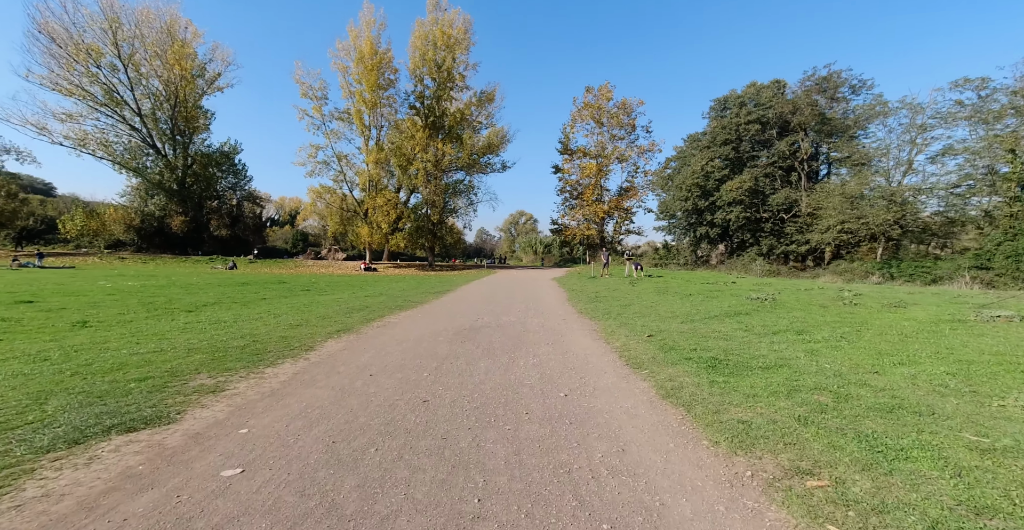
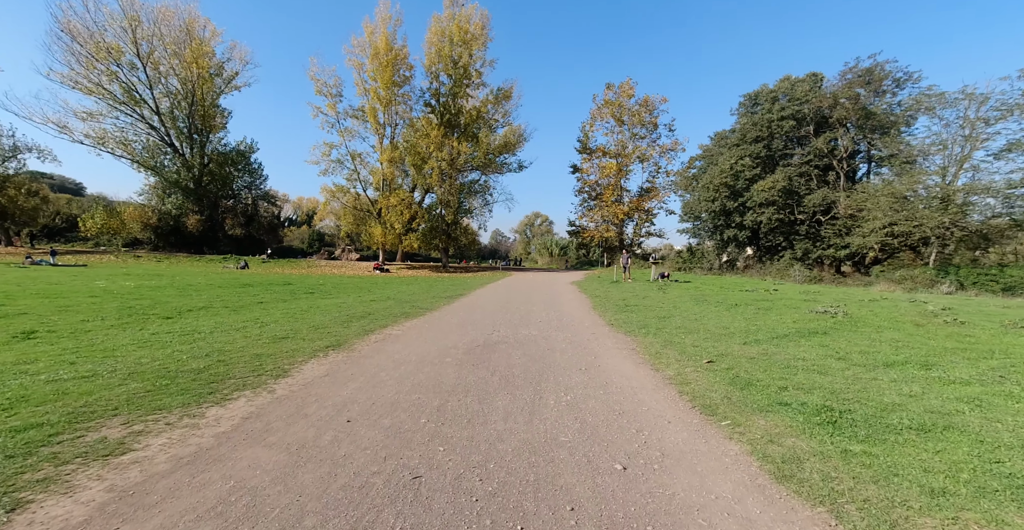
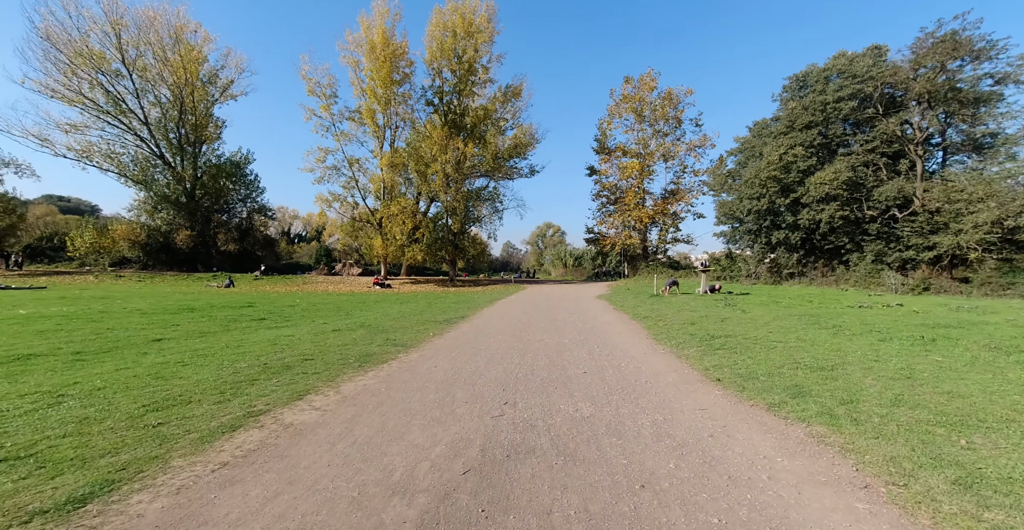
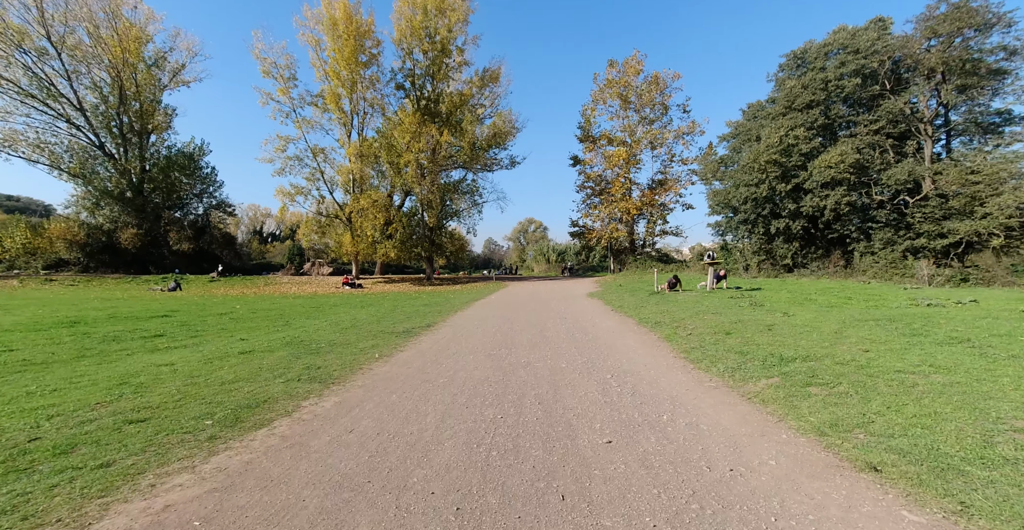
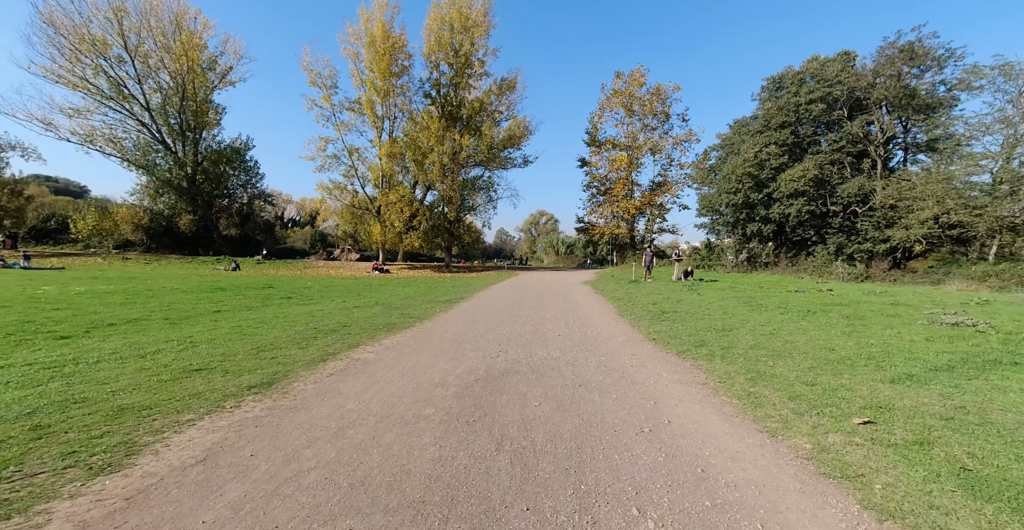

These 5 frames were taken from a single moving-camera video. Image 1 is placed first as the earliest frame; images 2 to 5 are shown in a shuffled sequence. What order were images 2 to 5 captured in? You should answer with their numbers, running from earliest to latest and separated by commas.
2, 5, 3, 4
